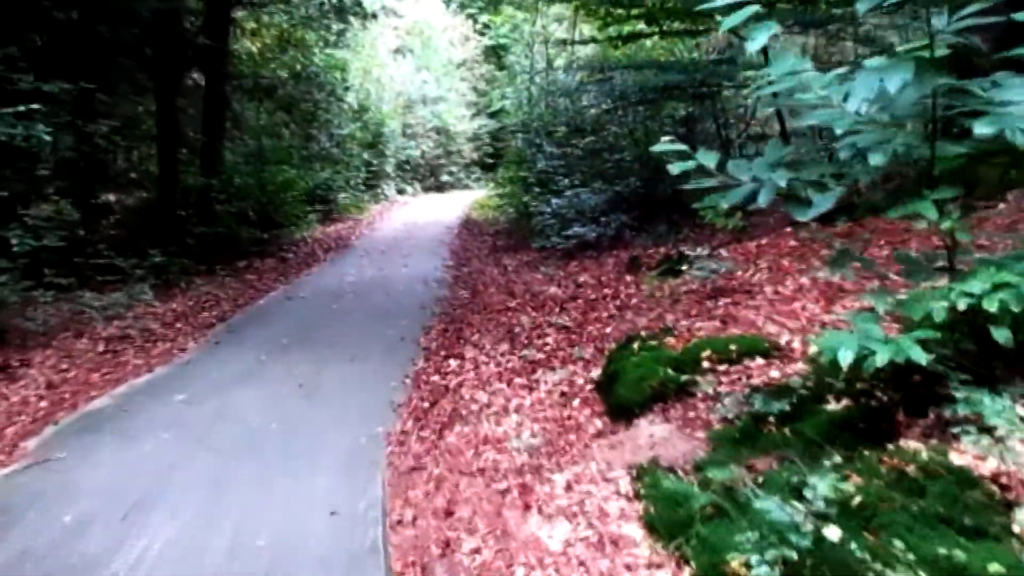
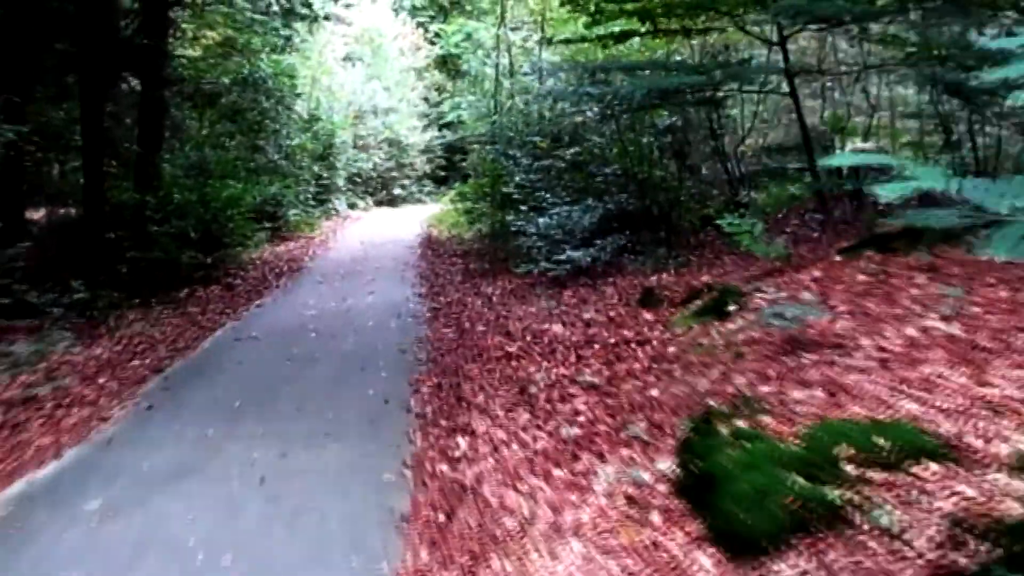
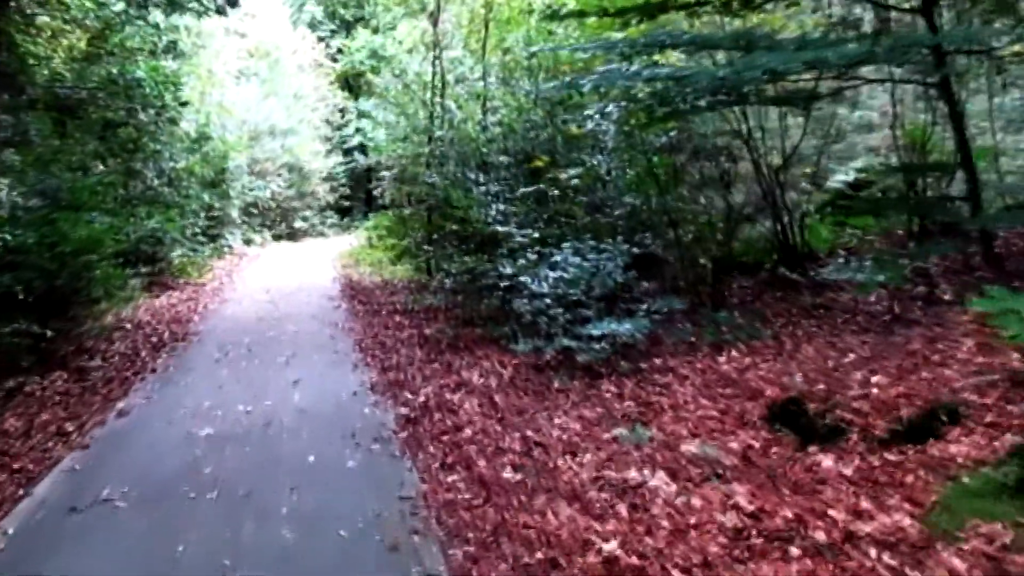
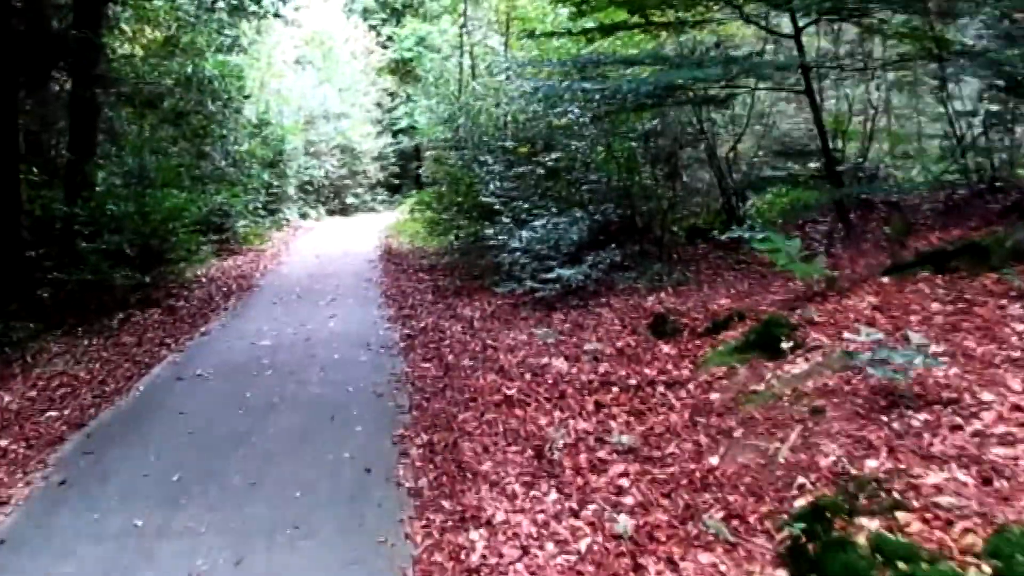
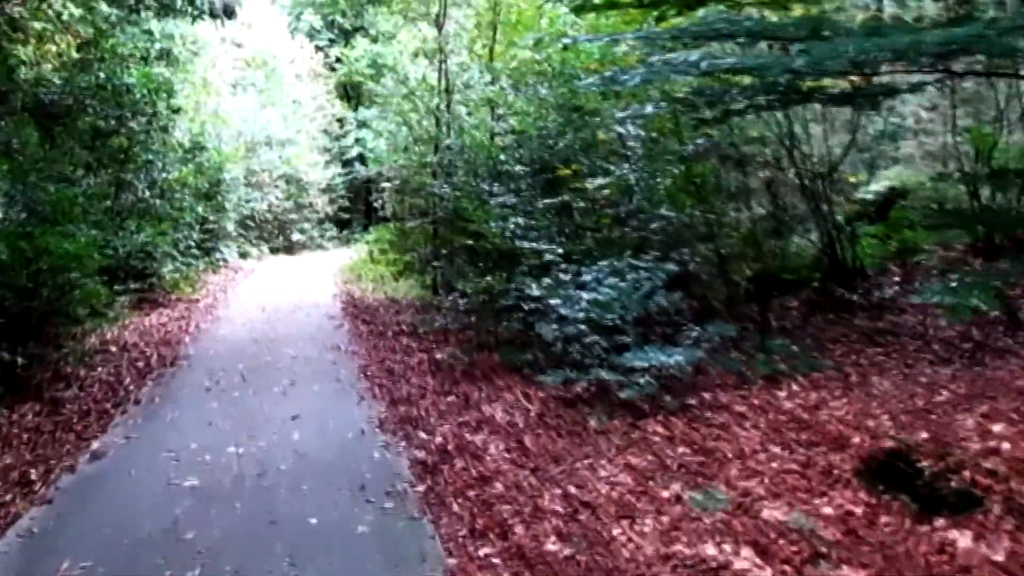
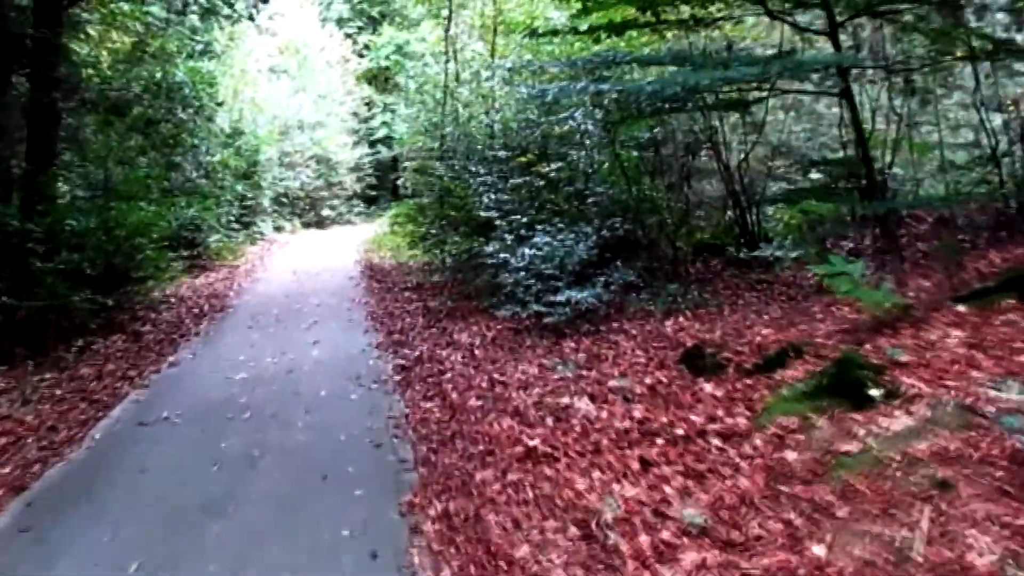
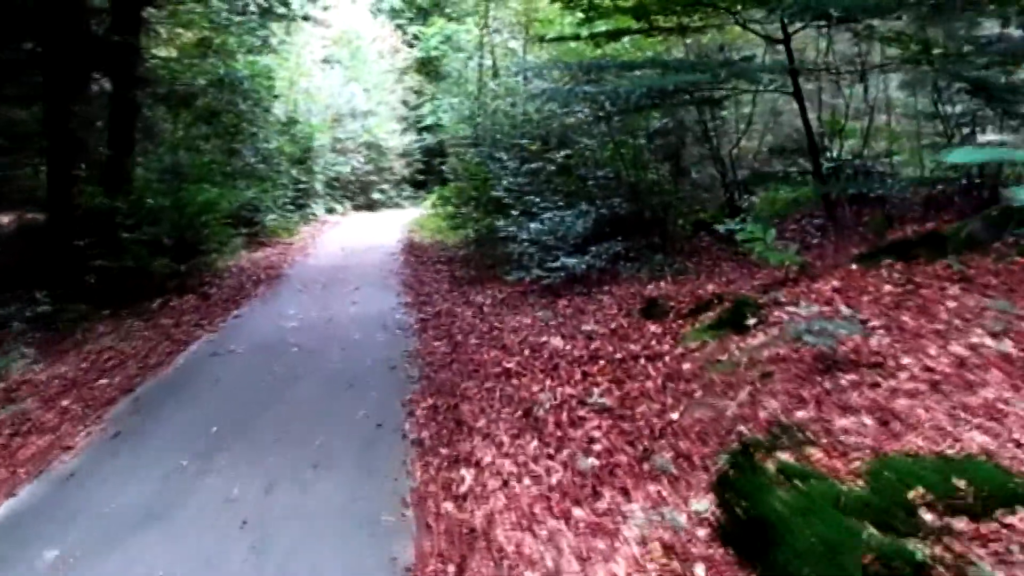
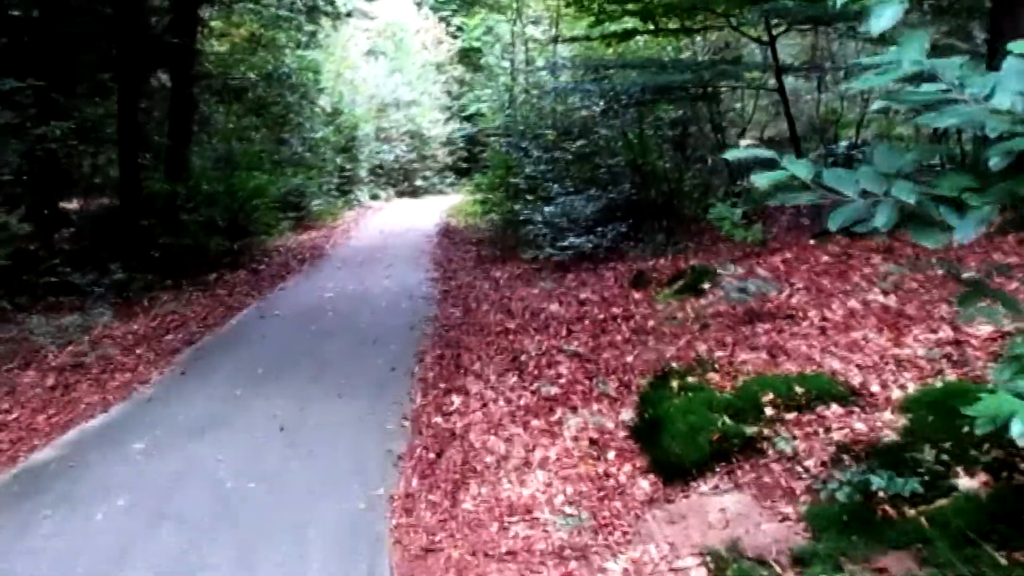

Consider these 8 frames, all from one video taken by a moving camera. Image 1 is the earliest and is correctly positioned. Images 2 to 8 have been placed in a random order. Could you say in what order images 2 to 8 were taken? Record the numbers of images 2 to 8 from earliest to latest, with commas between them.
8, 2, 7, 4, 6, 3, 5
